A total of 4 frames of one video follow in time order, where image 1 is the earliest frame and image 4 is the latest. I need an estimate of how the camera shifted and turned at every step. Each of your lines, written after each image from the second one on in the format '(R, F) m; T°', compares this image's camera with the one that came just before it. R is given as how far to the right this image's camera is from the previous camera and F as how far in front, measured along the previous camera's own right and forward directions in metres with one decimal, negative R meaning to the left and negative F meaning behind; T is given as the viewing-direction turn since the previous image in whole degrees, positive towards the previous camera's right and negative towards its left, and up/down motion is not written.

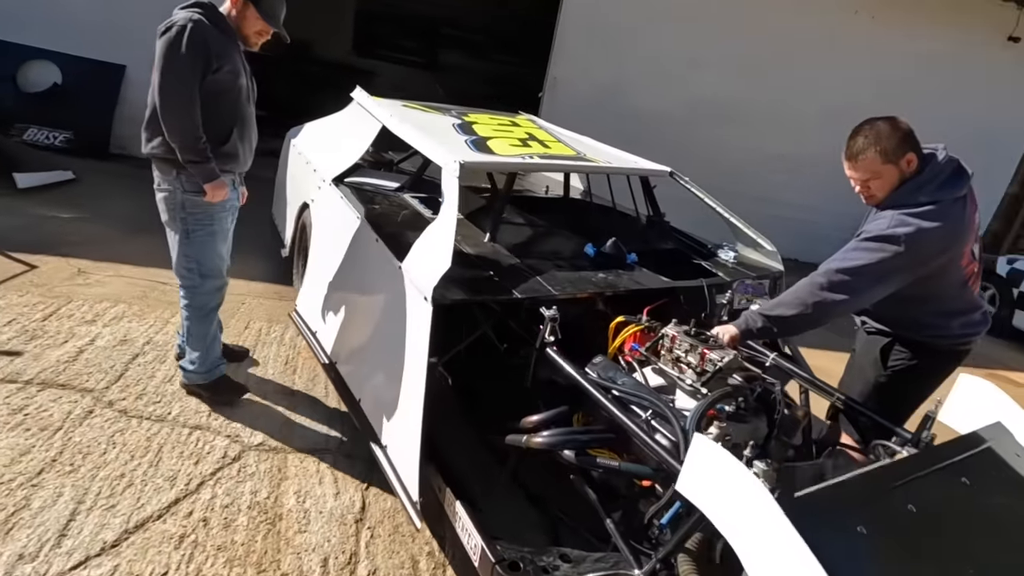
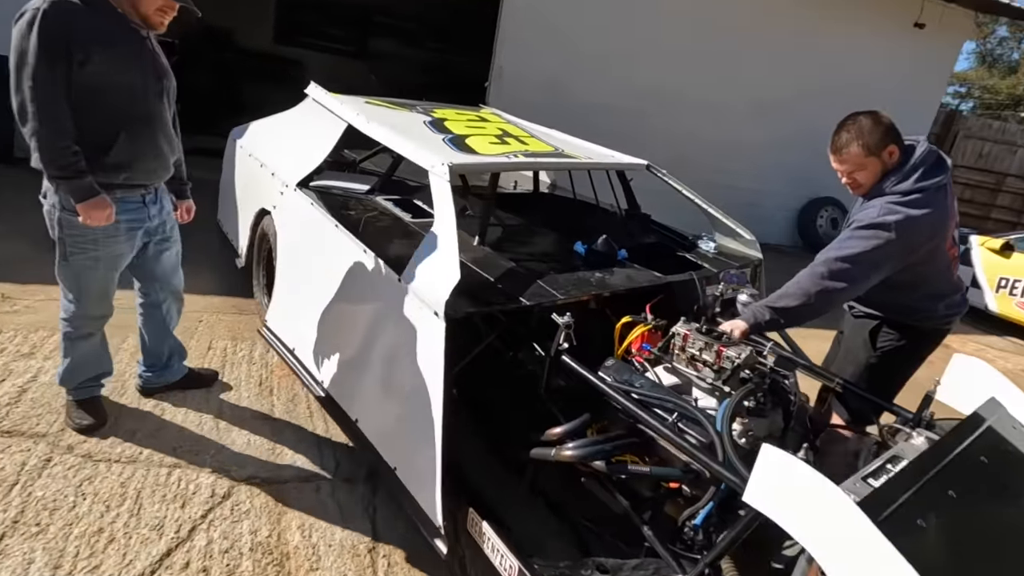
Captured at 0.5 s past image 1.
(-0.3, +0.1) m; +6°
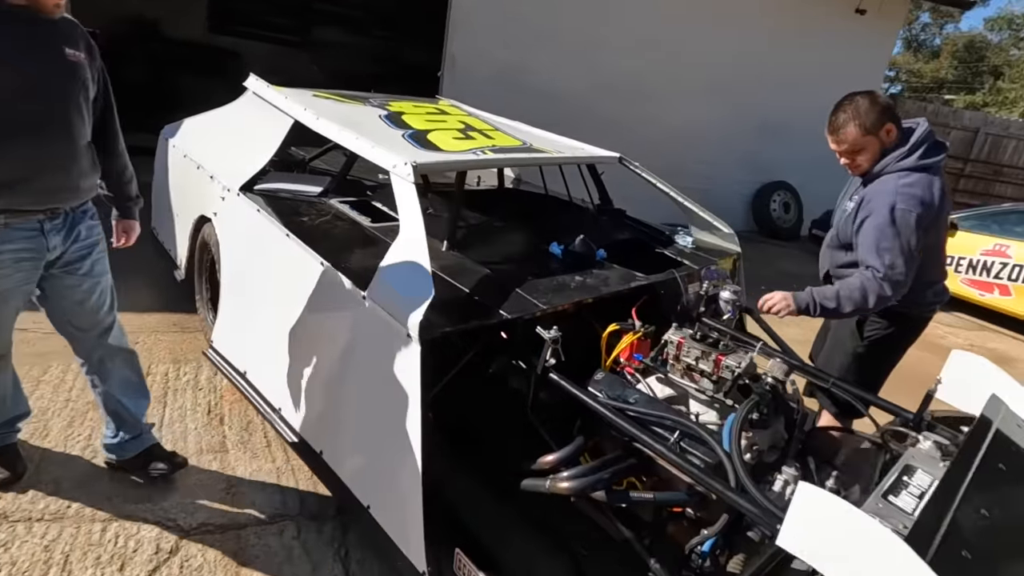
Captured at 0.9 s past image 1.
(-0.1, +0.2) m; +4°
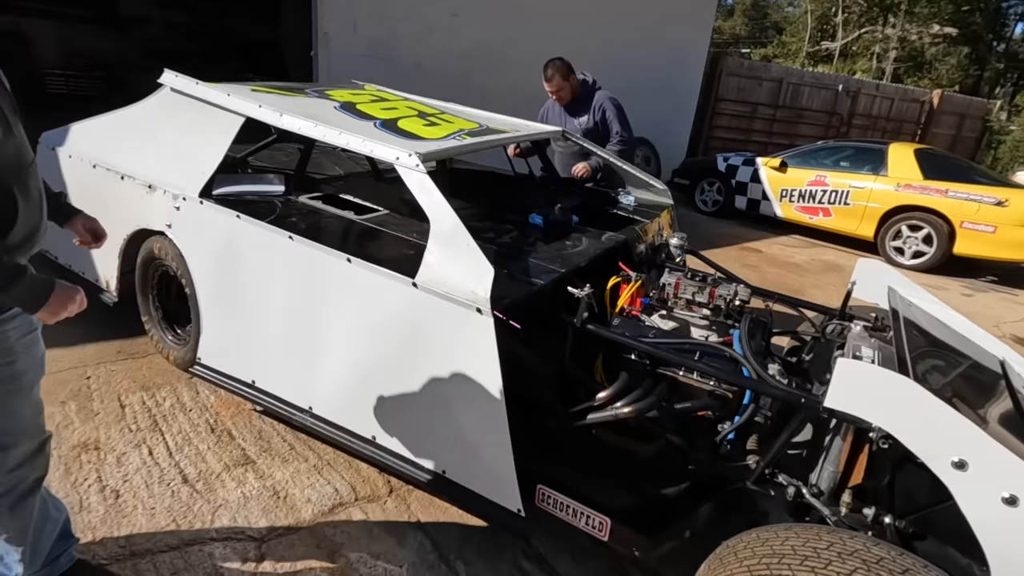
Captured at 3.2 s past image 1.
(-0.7, -0.2) m; +14°
